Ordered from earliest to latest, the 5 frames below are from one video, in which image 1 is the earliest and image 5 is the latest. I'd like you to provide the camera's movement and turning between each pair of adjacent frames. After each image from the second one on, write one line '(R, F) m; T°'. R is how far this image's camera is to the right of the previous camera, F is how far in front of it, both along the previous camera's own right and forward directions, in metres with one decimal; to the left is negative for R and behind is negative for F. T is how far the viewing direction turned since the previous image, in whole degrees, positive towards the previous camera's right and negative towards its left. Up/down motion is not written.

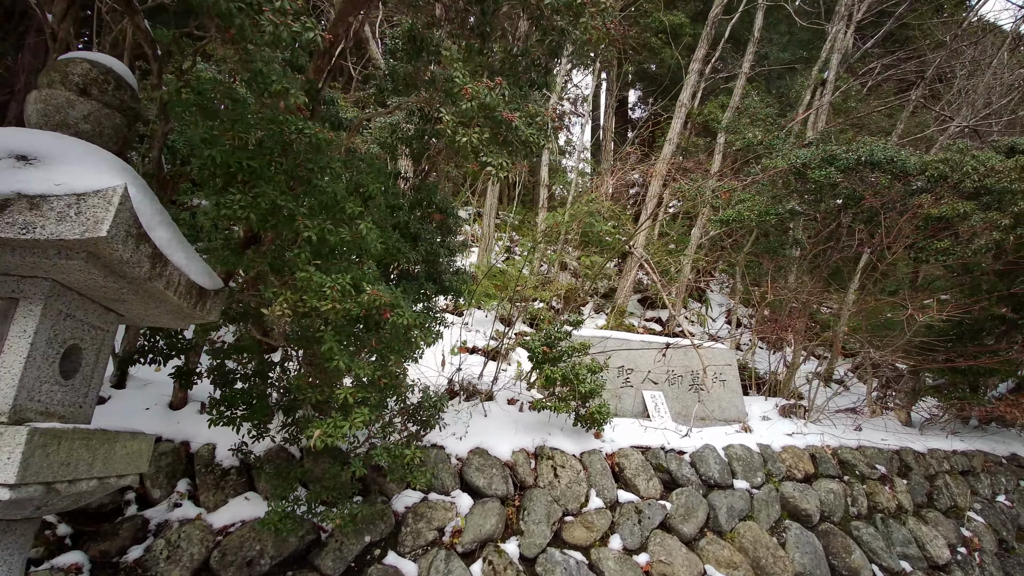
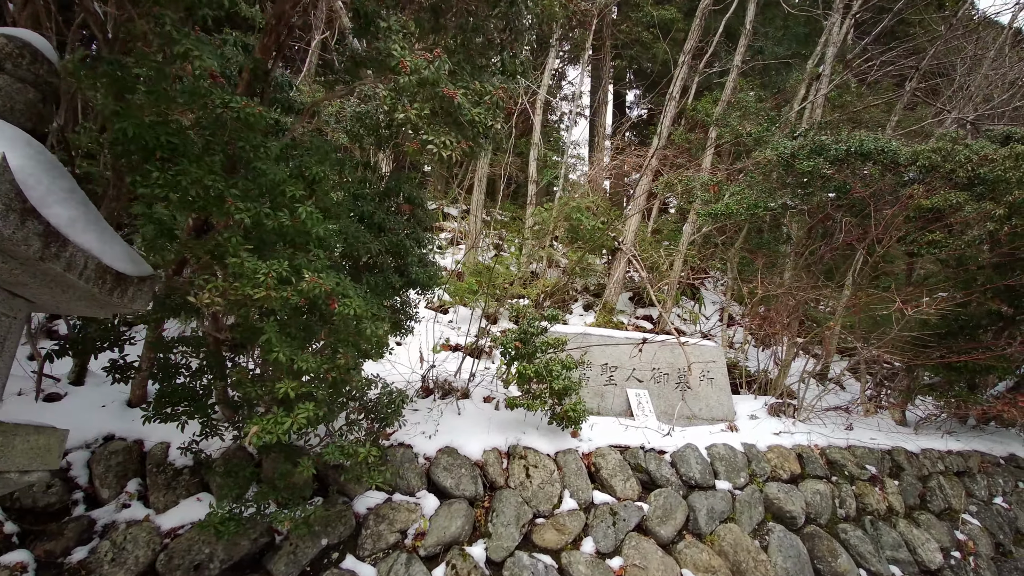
(+0.2, +0.1) m; 0°
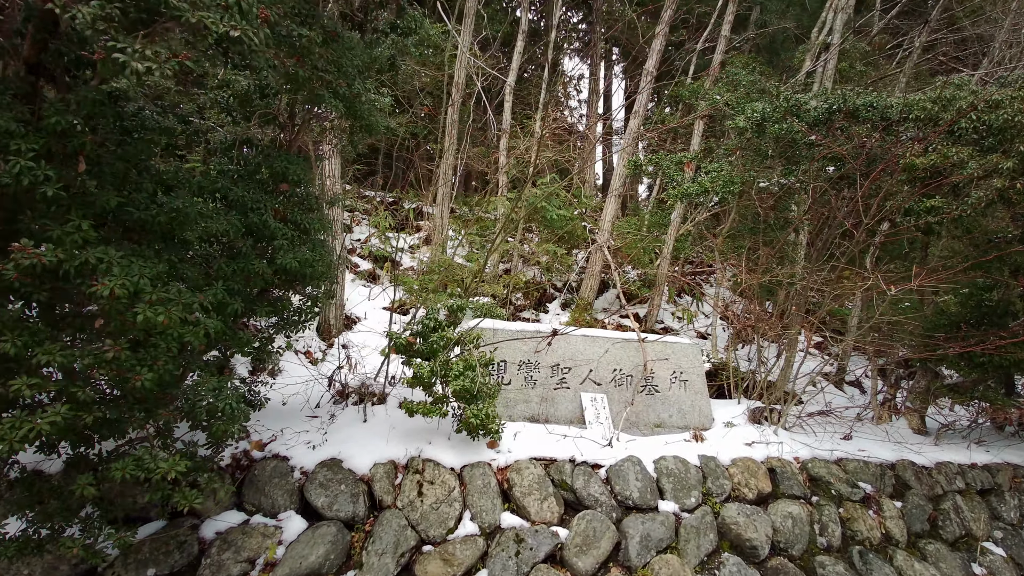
(+1.0, +0.6) m; -4°
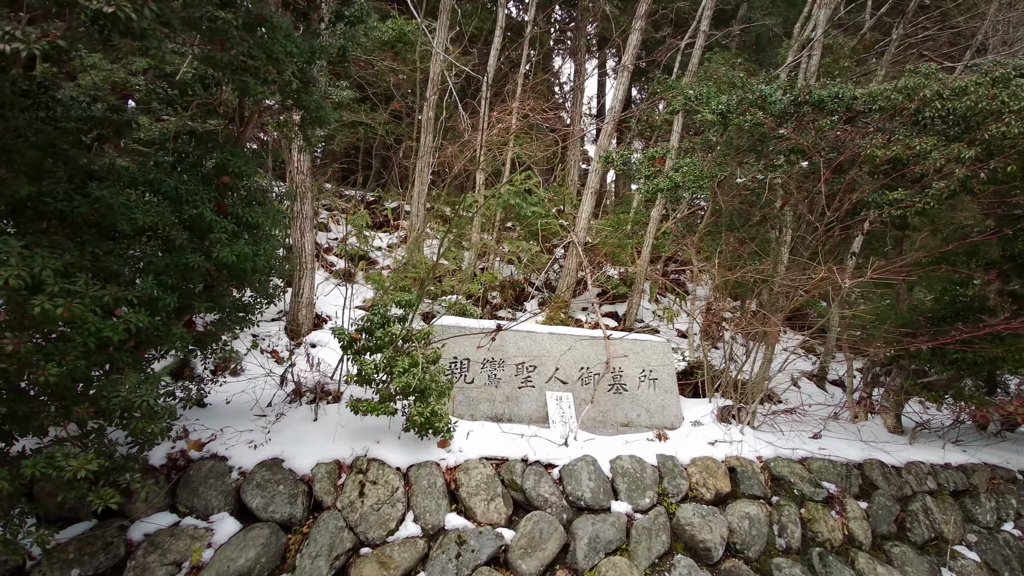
(+0.4, +0.1) m; 0°
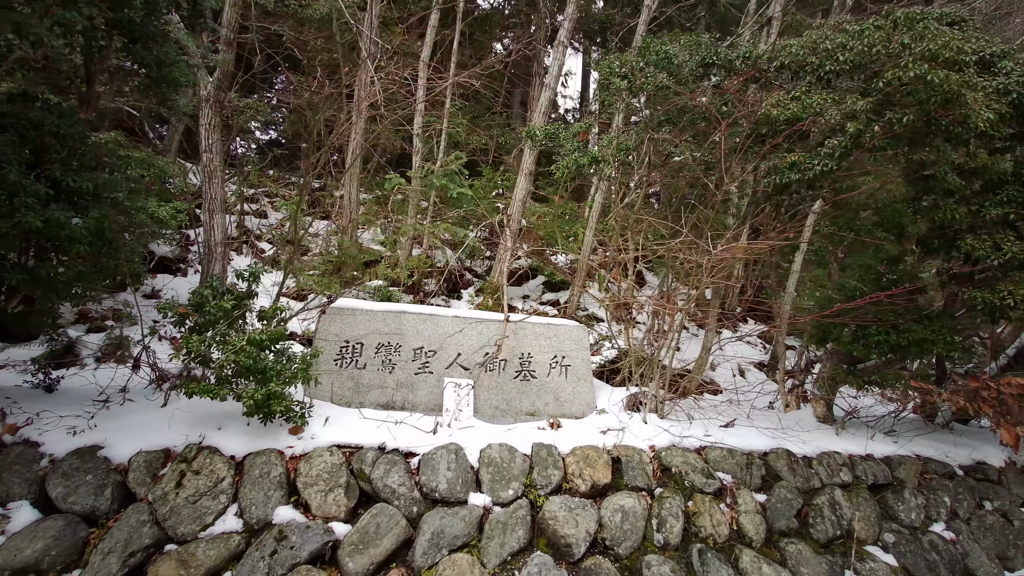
(+0.9, +0.3) m; 0°
